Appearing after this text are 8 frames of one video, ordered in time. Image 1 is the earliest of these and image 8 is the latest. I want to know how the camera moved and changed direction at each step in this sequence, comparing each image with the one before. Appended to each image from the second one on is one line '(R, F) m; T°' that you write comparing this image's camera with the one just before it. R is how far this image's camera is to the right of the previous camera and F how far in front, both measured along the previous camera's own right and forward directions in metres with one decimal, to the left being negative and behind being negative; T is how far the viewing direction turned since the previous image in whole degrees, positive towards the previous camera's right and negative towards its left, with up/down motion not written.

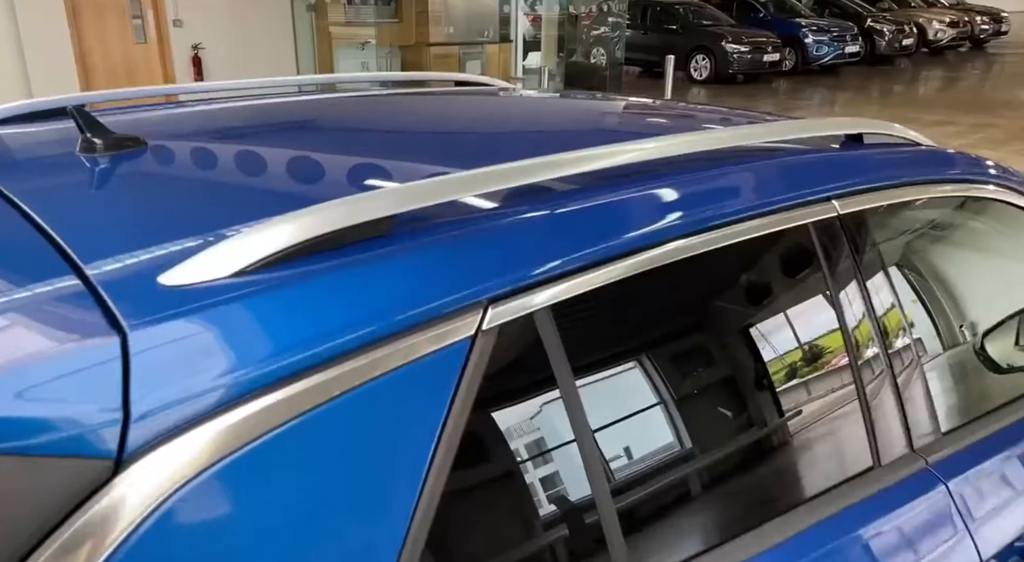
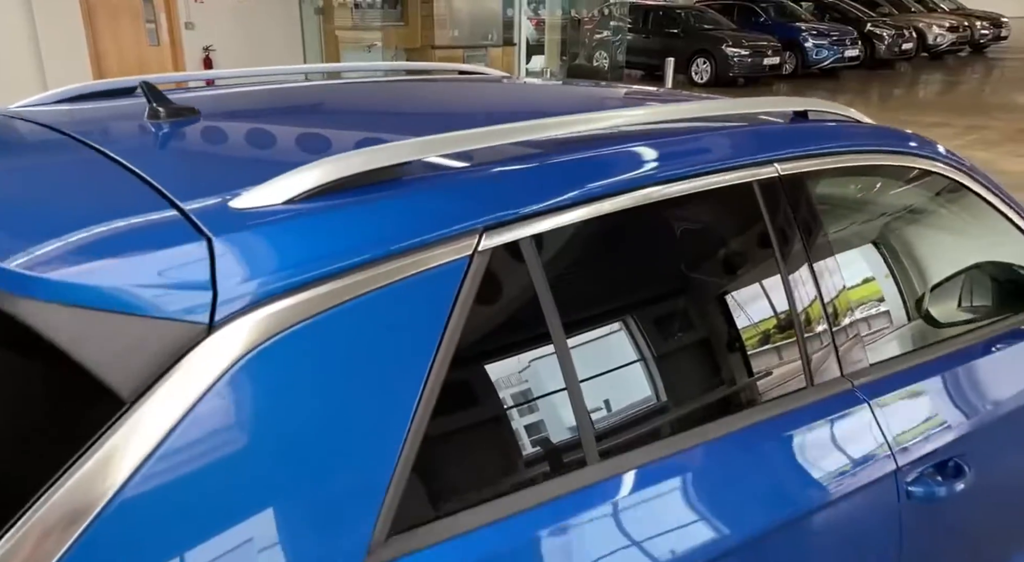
(0.0, -0.2) m; 0°
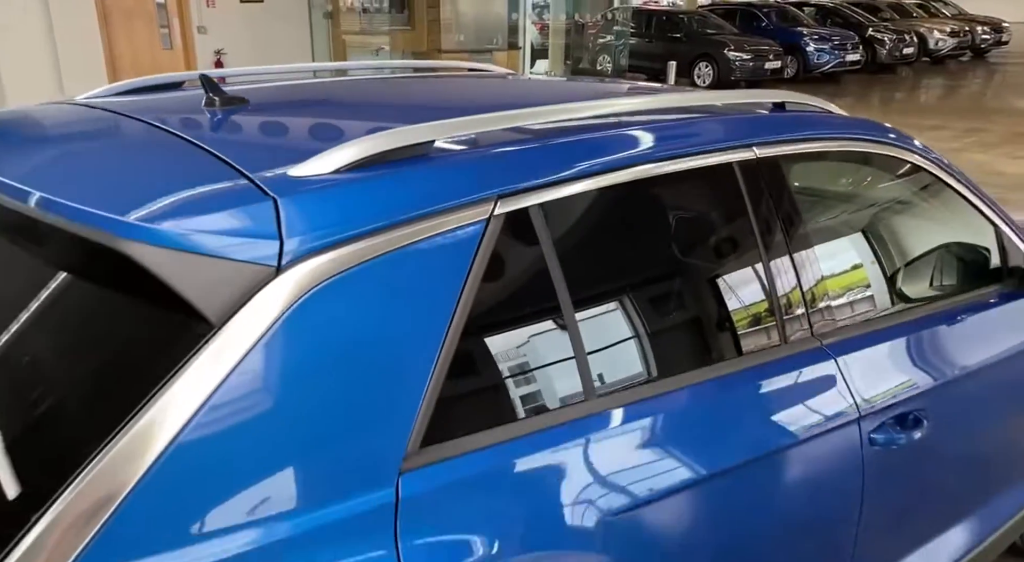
(0.0, -0.2) m; 0°
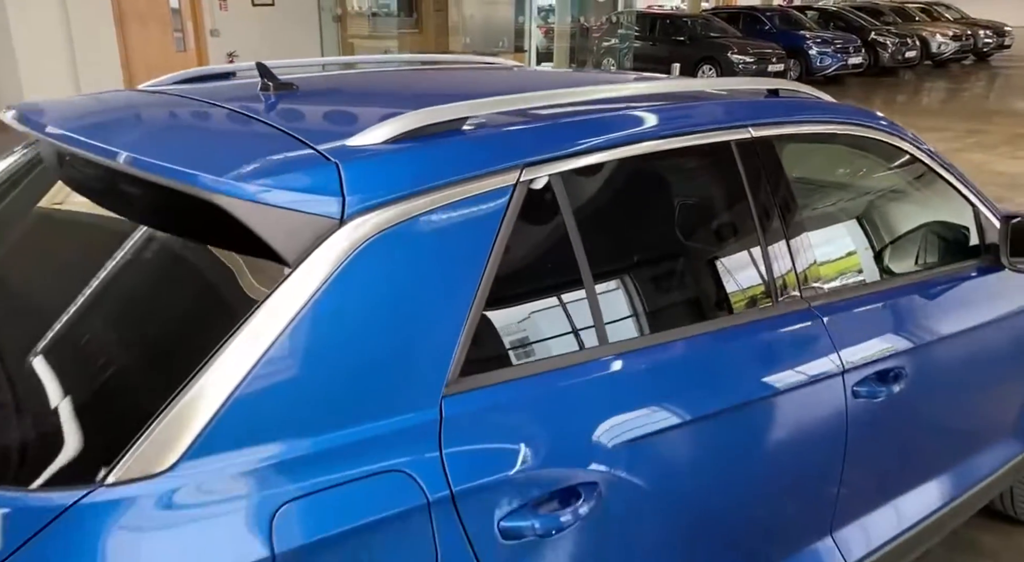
(0.0, -0.2) m; 0°
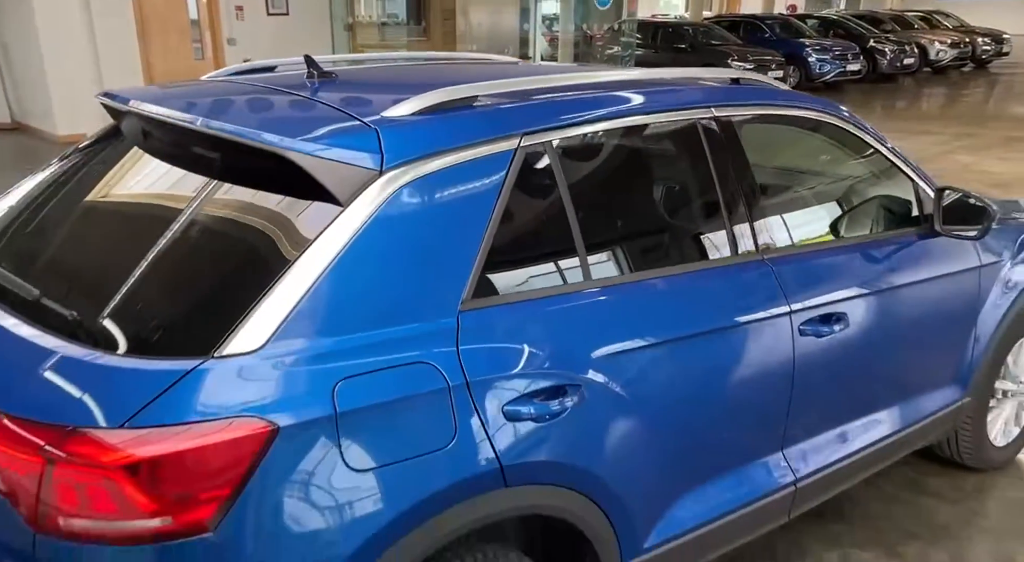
(0.0, -0.3) m; 0°
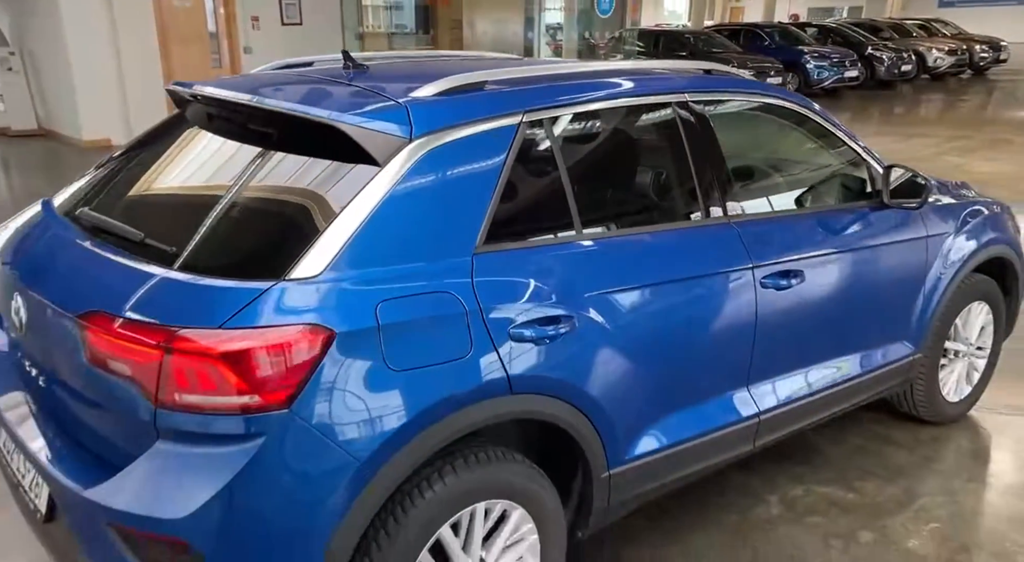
(0.0, -0.4) m; 0°
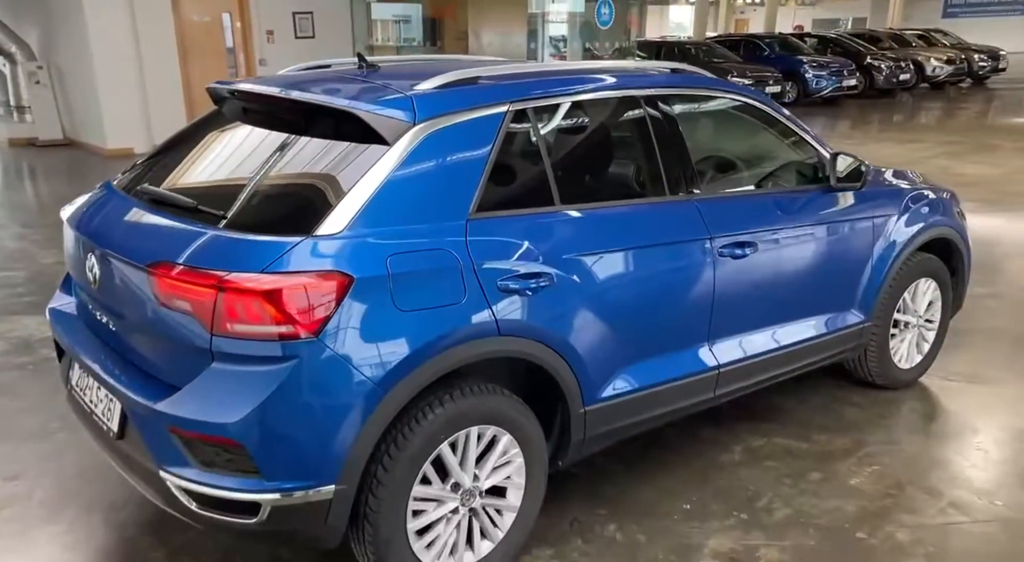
(+0.1, -0.4) m; -1°
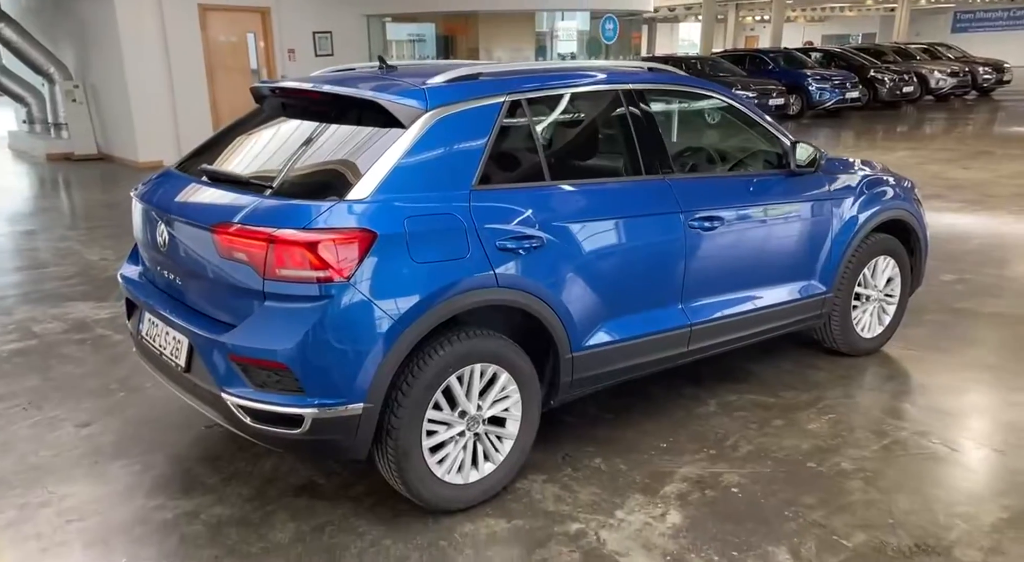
(+0.1, -0.4) m; -1°
